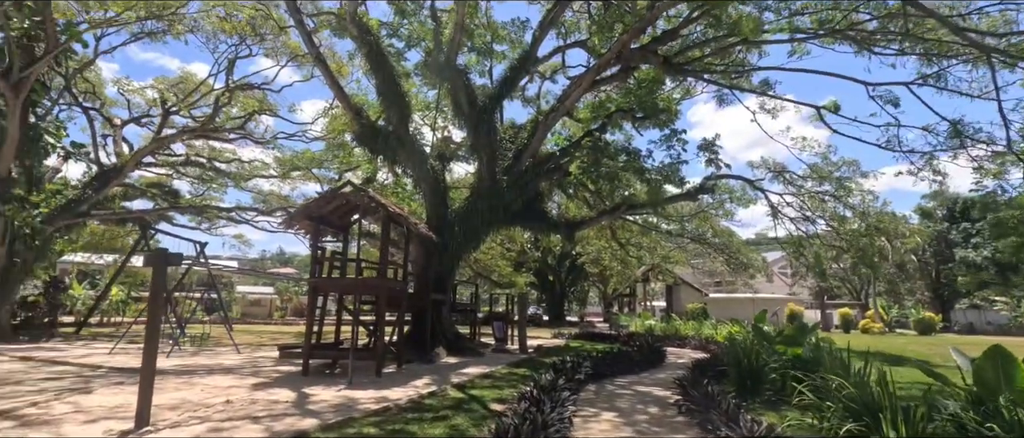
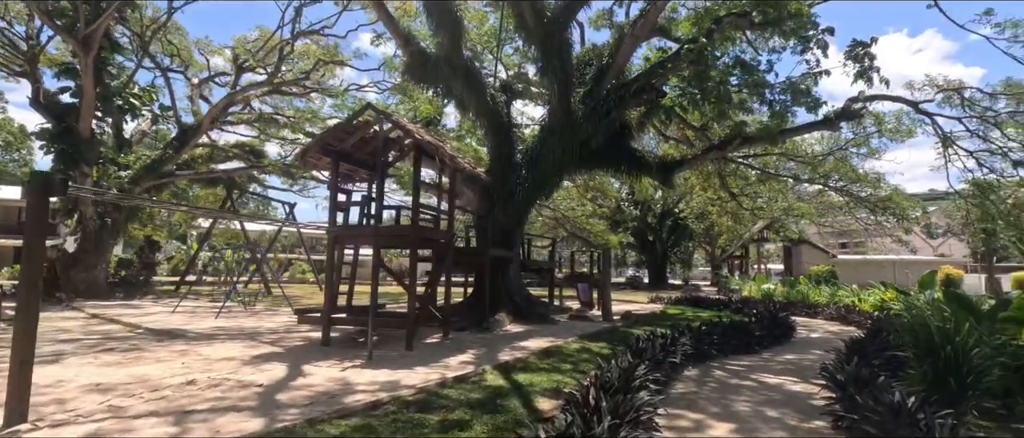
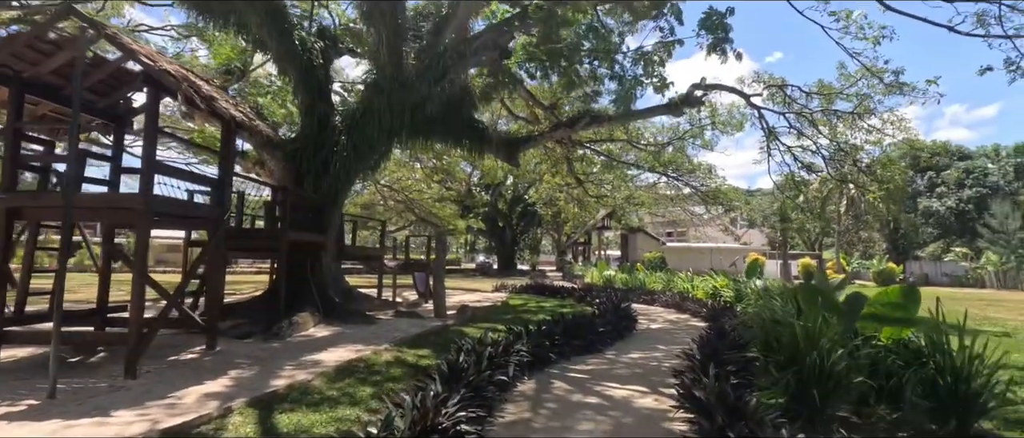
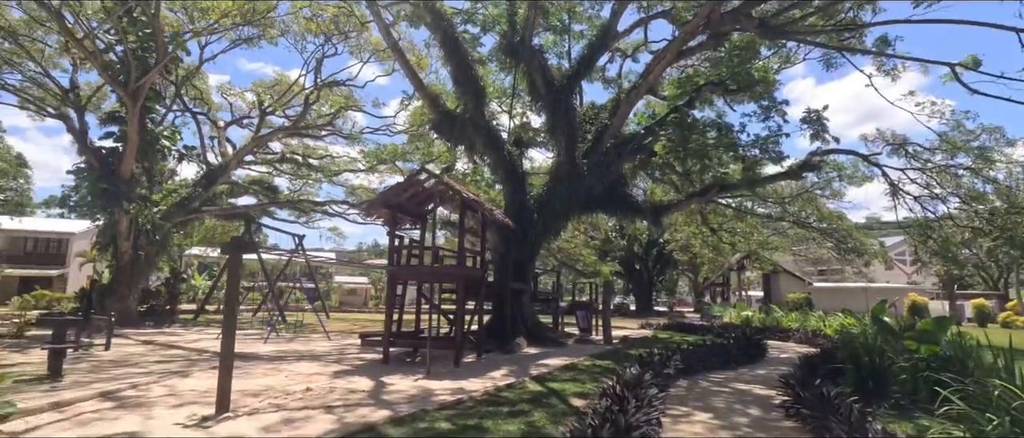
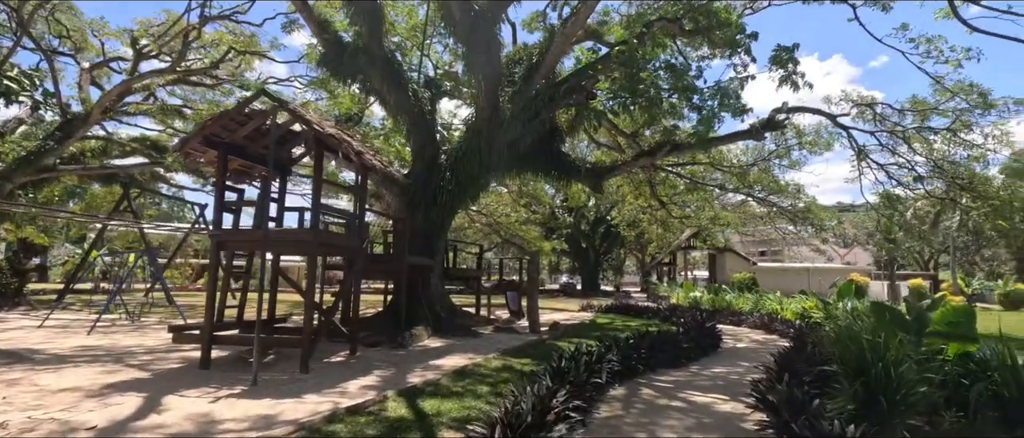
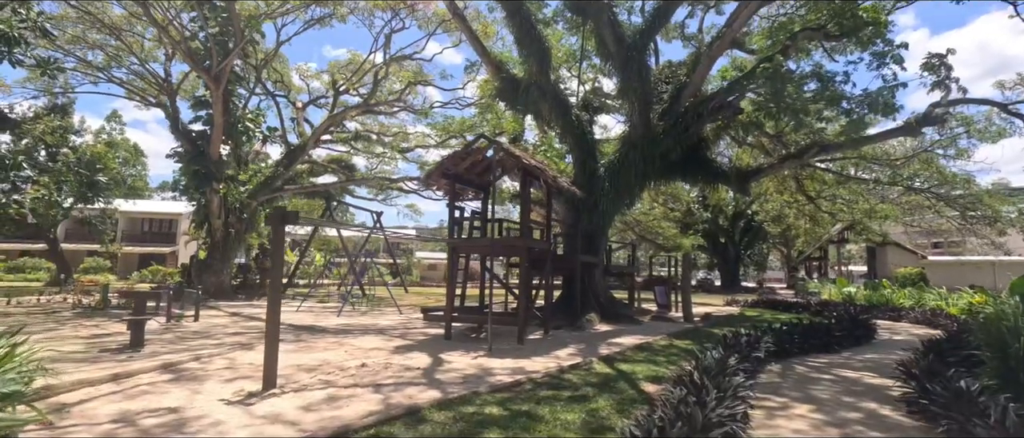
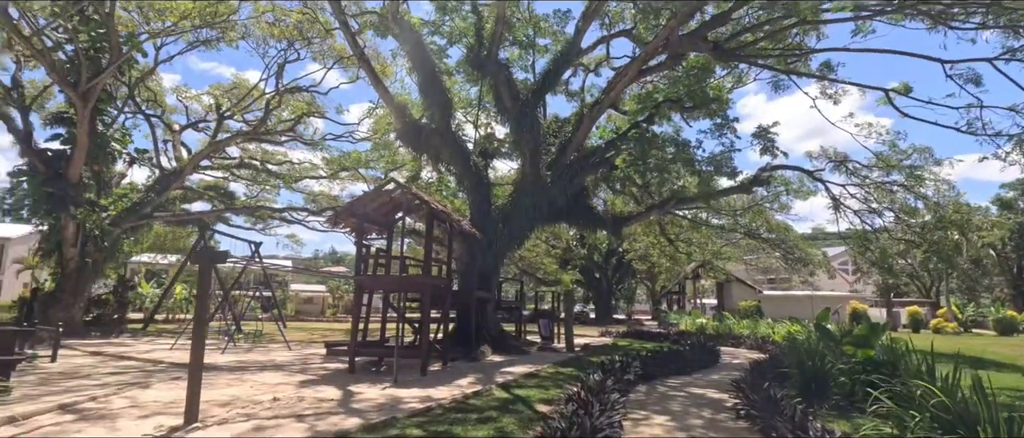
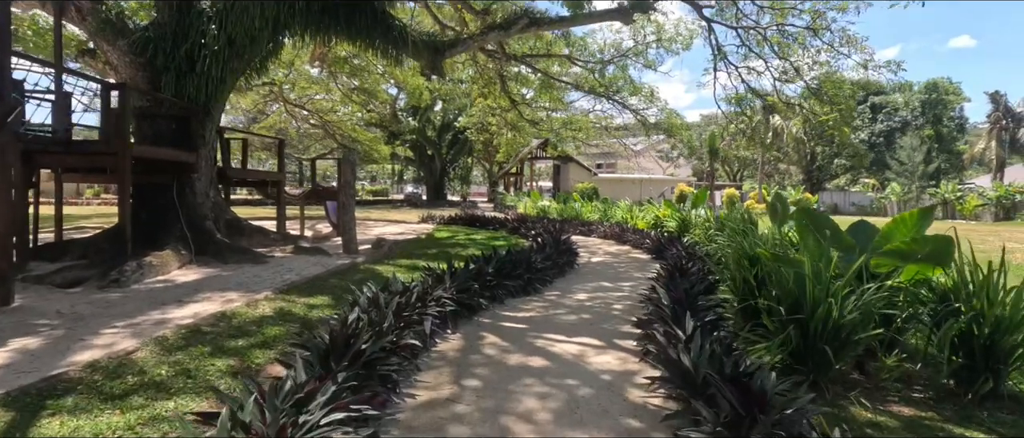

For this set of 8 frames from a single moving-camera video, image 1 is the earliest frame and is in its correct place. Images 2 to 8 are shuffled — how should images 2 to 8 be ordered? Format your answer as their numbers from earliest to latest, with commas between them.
7, 4, 6, 2, 5, 3, 8
